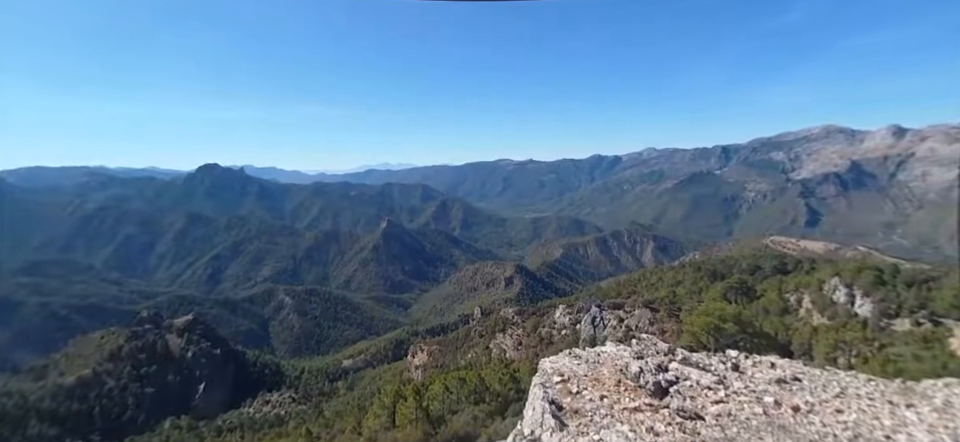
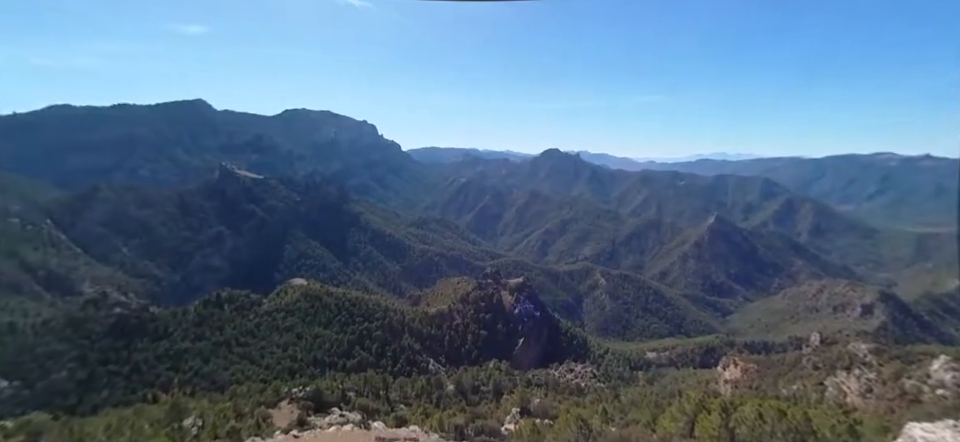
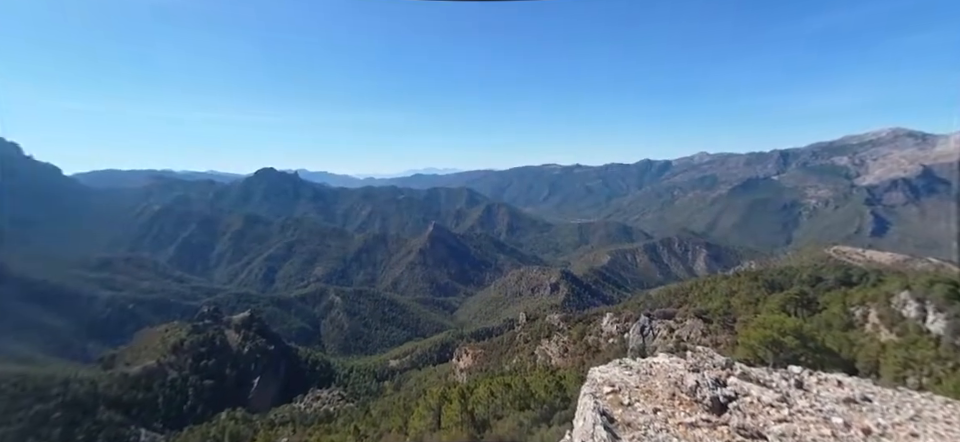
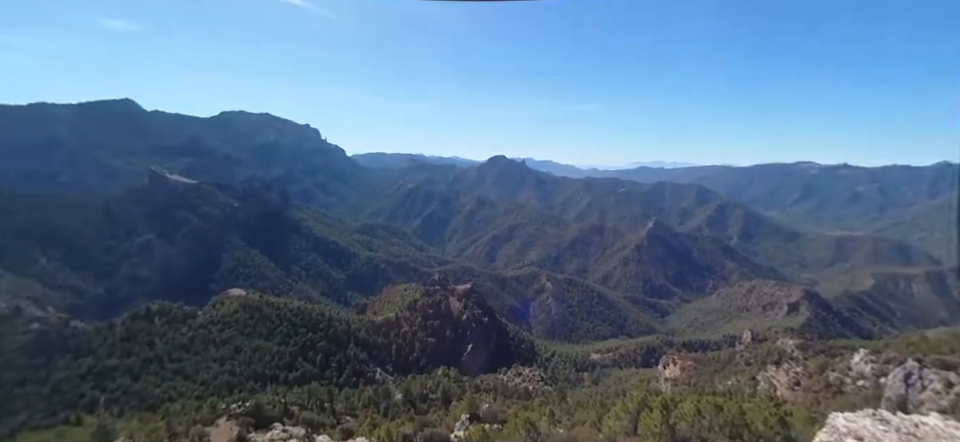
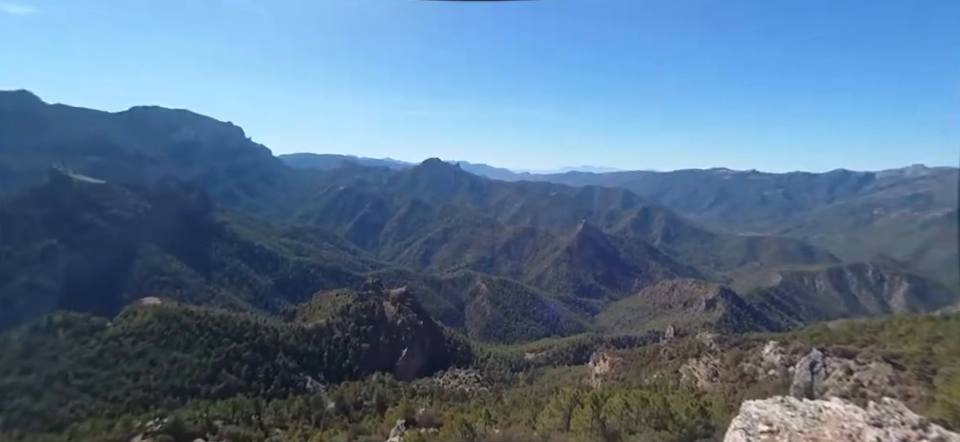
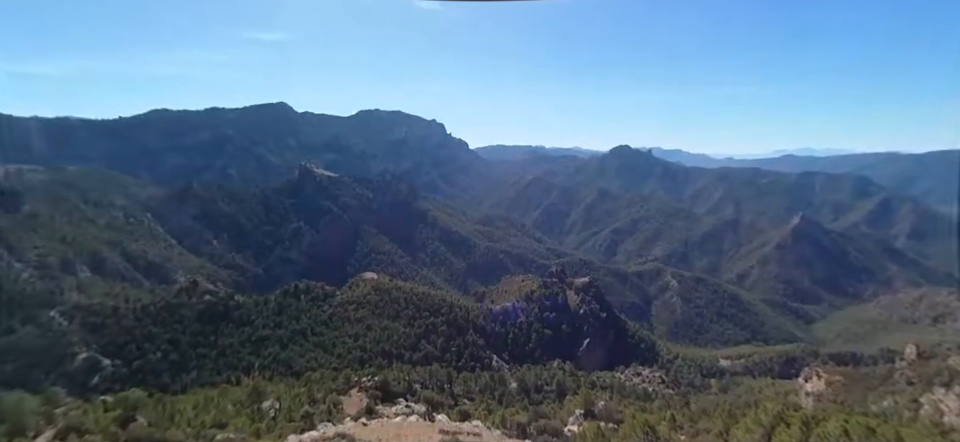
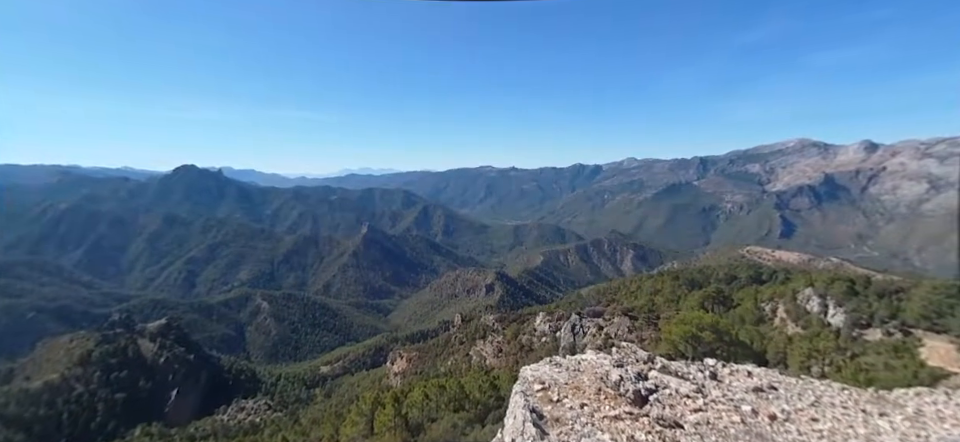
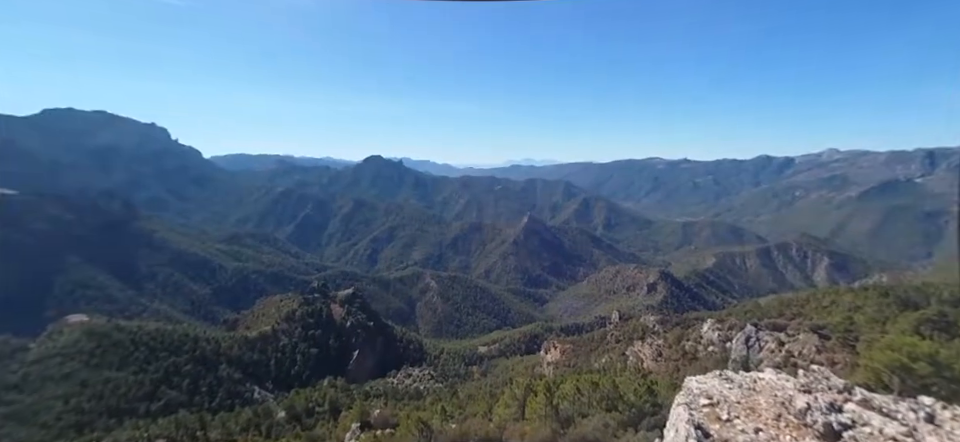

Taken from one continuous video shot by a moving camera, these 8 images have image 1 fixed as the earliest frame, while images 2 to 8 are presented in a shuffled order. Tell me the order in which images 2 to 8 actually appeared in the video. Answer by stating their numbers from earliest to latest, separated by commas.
7, 3, 8, 5, 4, 2, 6
